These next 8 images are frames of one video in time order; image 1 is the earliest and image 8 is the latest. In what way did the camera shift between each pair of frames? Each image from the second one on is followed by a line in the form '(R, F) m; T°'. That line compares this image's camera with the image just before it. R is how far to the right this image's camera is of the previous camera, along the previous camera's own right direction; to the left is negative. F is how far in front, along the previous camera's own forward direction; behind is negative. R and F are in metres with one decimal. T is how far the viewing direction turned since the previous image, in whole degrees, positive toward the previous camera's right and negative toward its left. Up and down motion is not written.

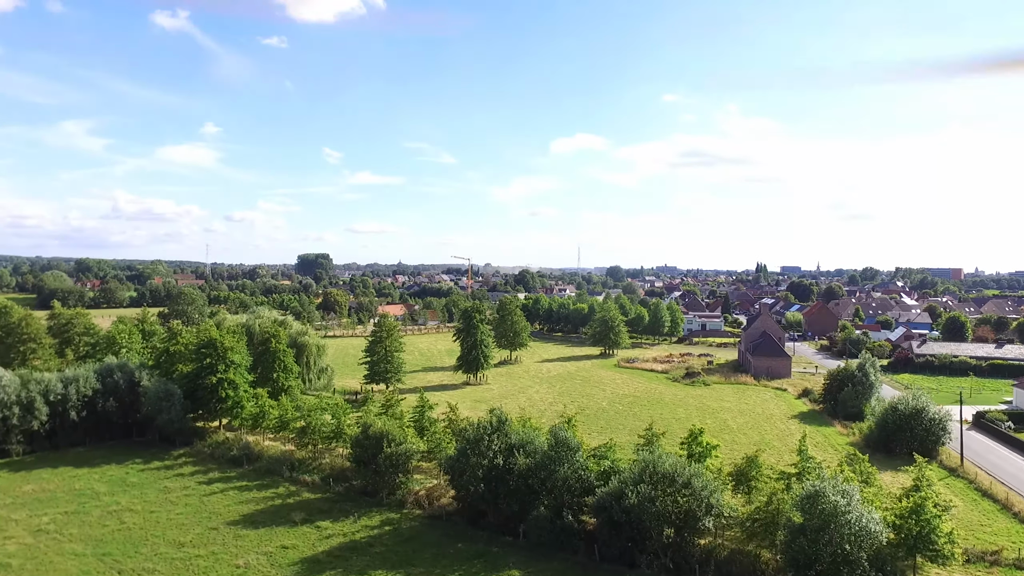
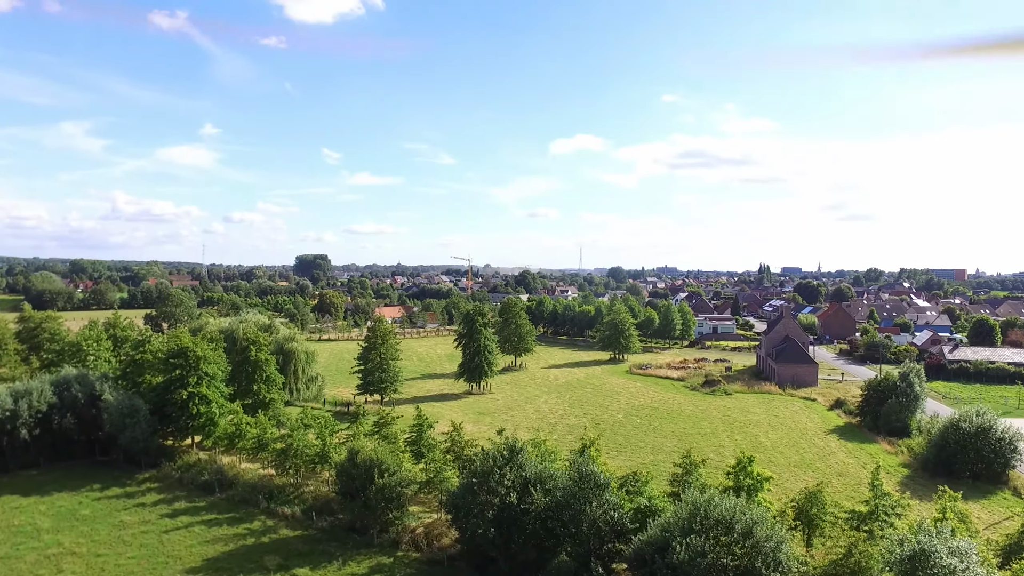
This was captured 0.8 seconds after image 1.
(-0.4, +3.8) m; 0°
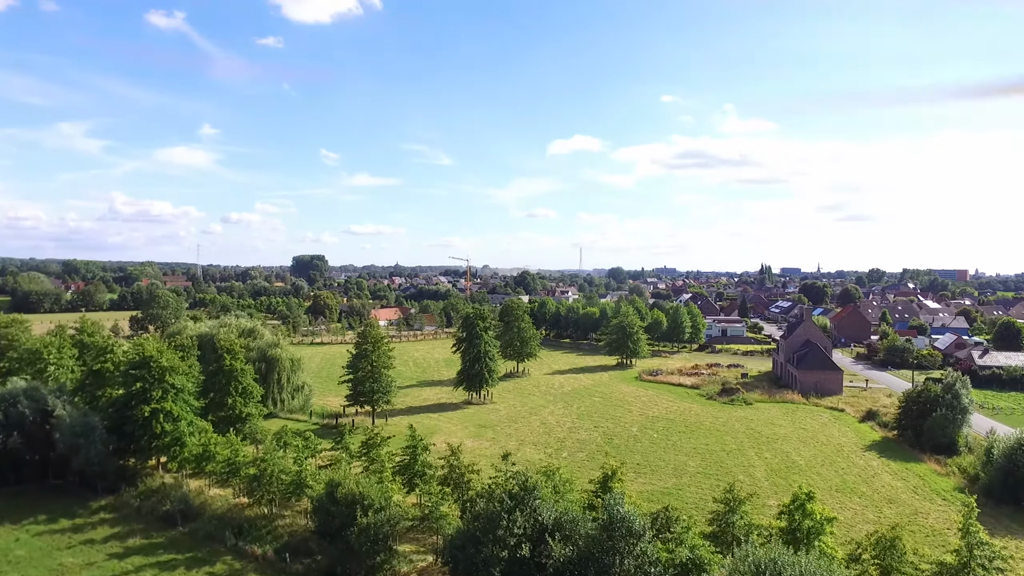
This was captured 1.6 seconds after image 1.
(-0.3, +3.5) m; 0°
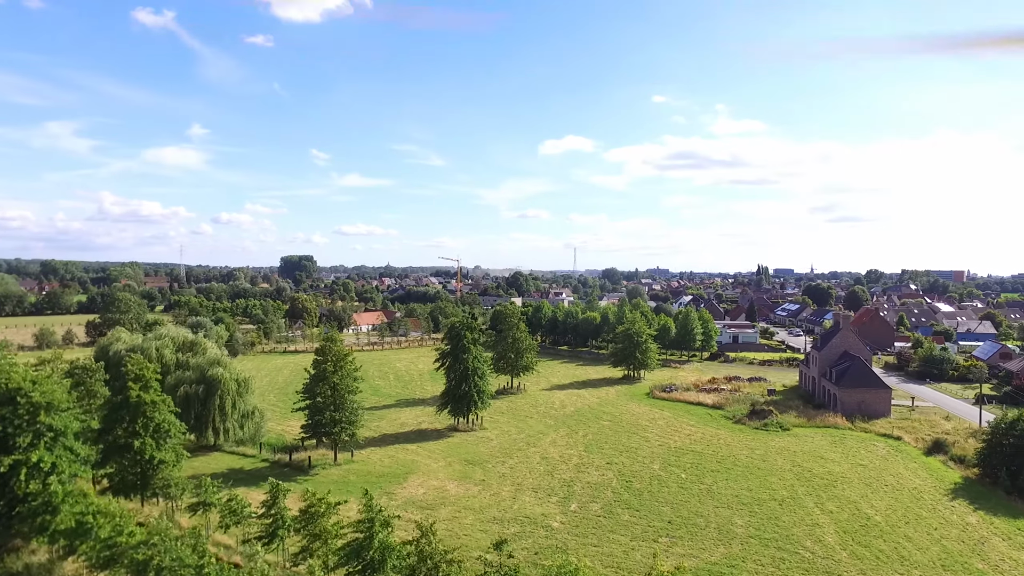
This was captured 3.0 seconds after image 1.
(-0.1, +6.9) m; +1°
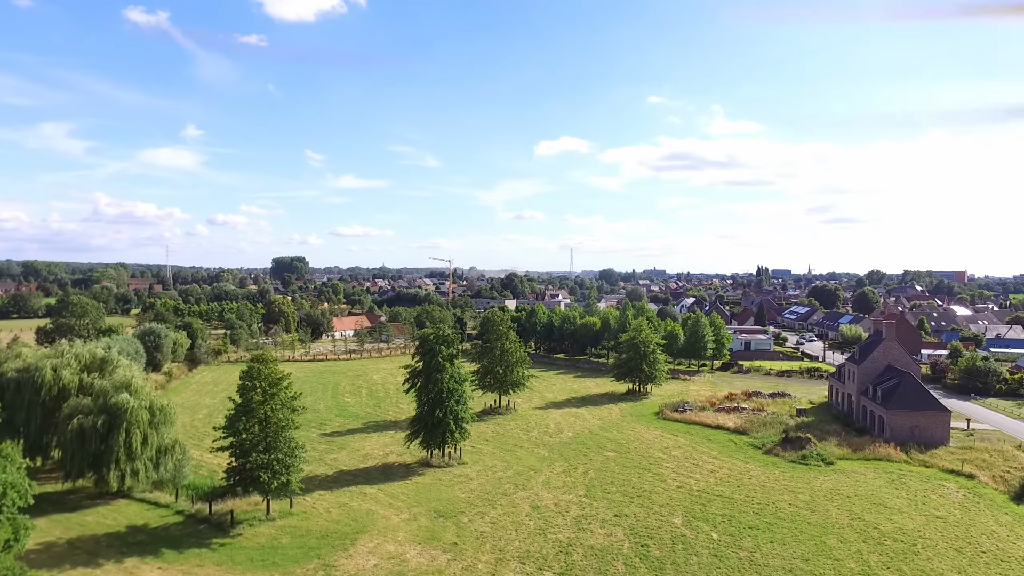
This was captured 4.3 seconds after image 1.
(+0.4, +6.6) m; 0°
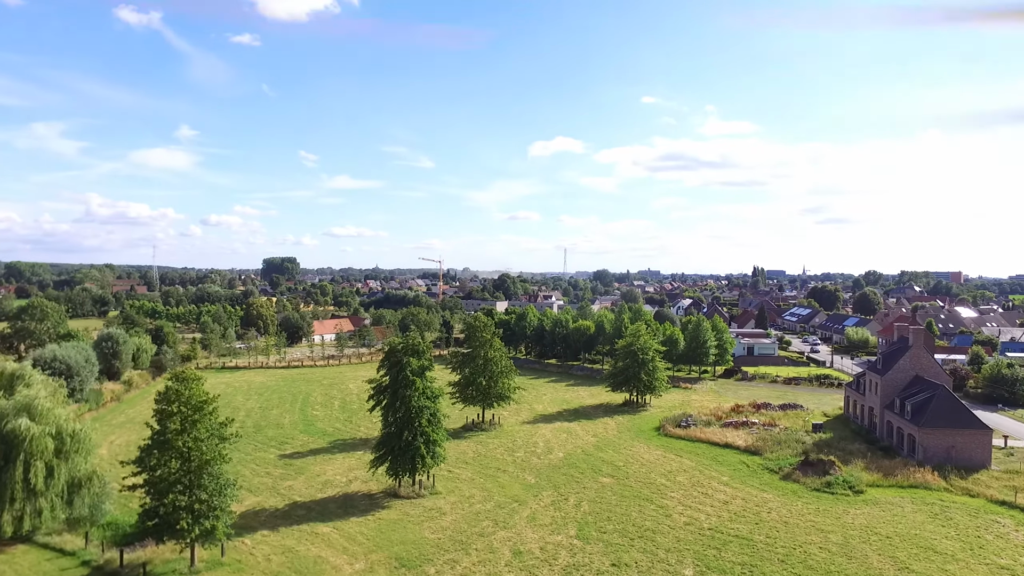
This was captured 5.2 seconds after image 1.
(+0.5, +4.1) m; 0°
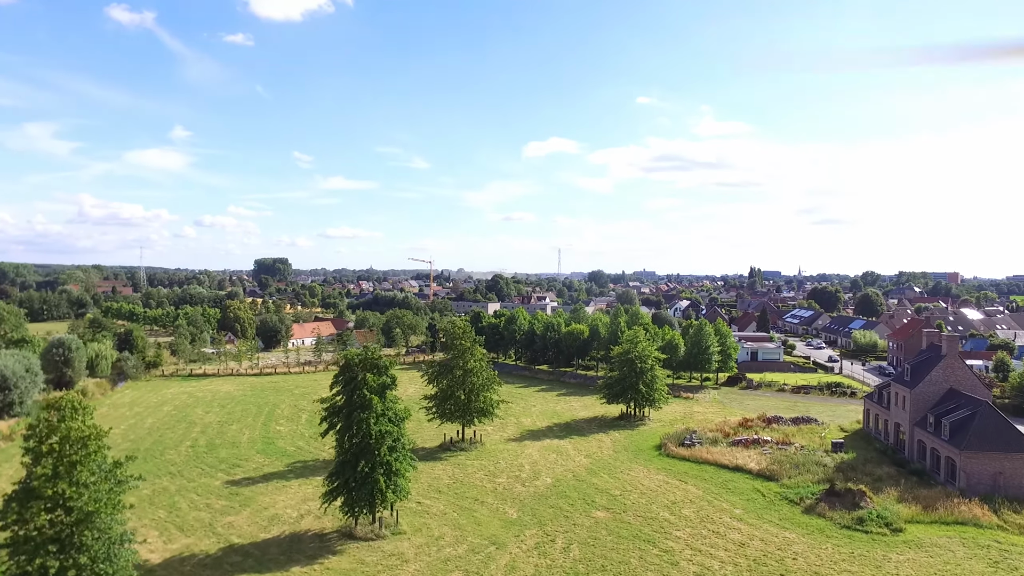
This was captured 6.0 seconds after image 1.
(+0.5, +4.1) m; 0°
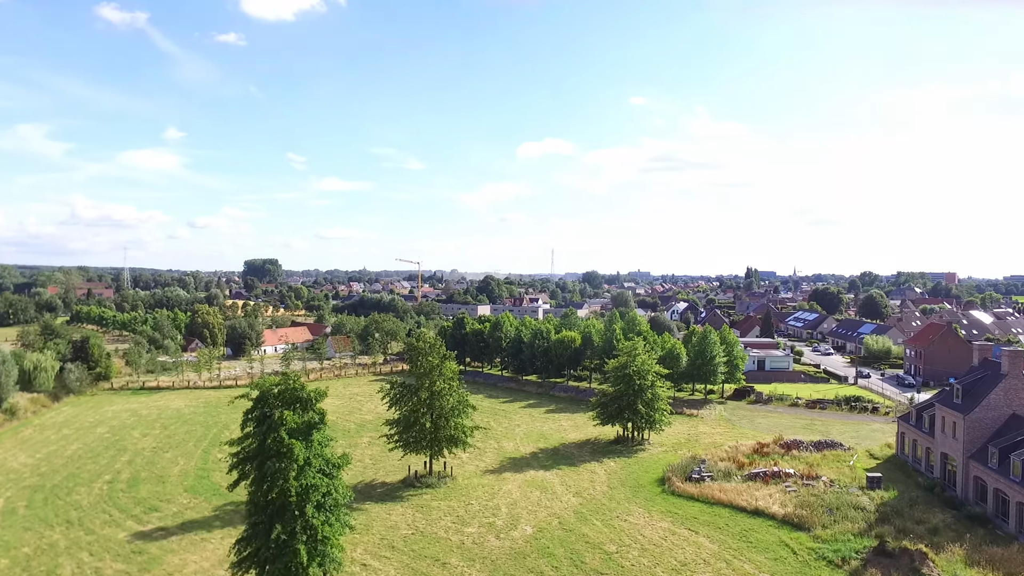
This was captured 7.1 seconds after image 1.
(+0.7, +5.2) m; 0°
